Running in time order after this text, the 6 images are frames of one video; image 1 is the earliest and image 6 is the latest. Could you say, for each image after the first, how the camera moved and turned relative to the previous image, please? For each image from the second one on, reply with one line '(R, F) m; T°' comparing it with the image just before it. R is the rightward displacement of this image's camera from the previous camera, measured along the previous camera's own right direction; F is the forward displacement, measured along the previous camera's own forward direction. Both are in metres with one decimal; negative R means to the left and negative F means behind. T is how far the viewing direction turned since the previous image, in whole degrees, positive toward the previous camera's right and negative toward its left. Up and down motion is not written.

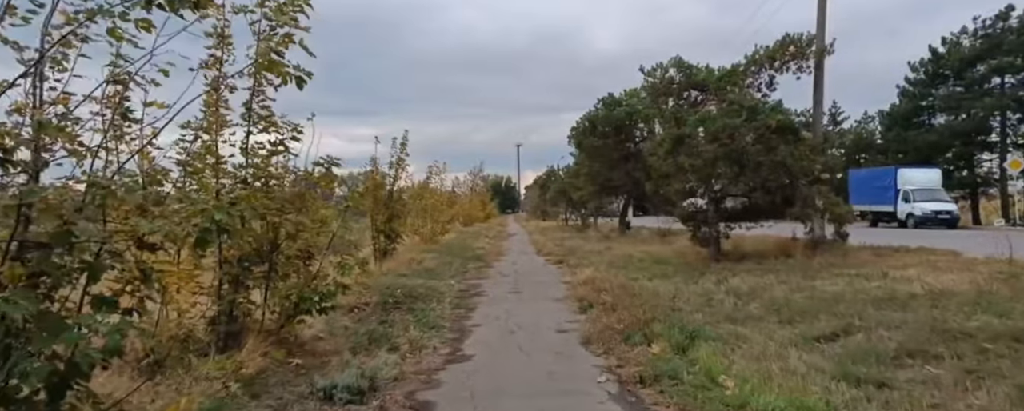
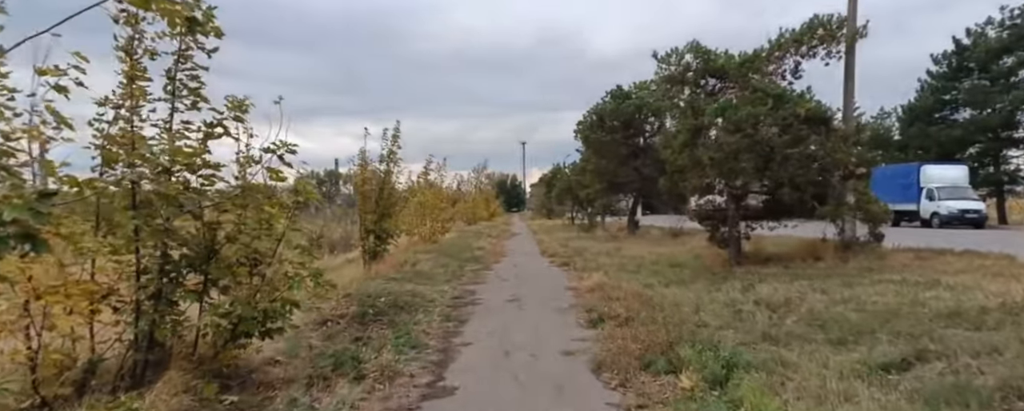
(+0.1, +1.5) m; -1°
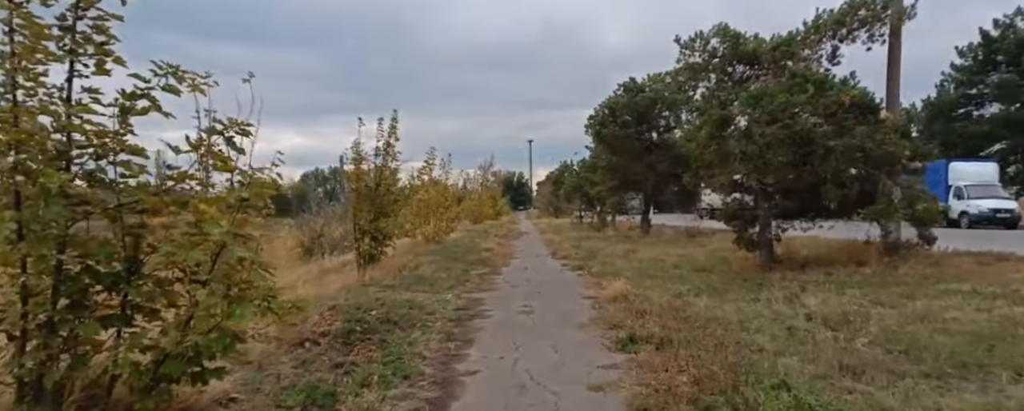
(-0.1, +1.5) m; 0°
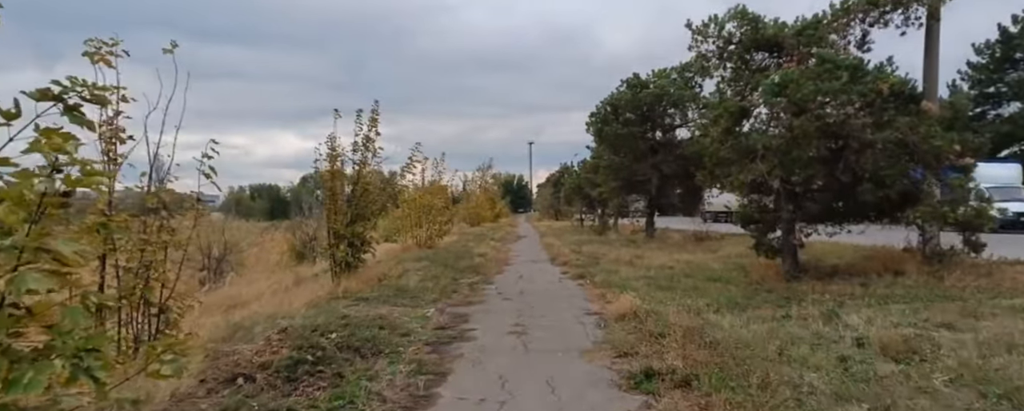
(+0.2, +1.5) m; 0°
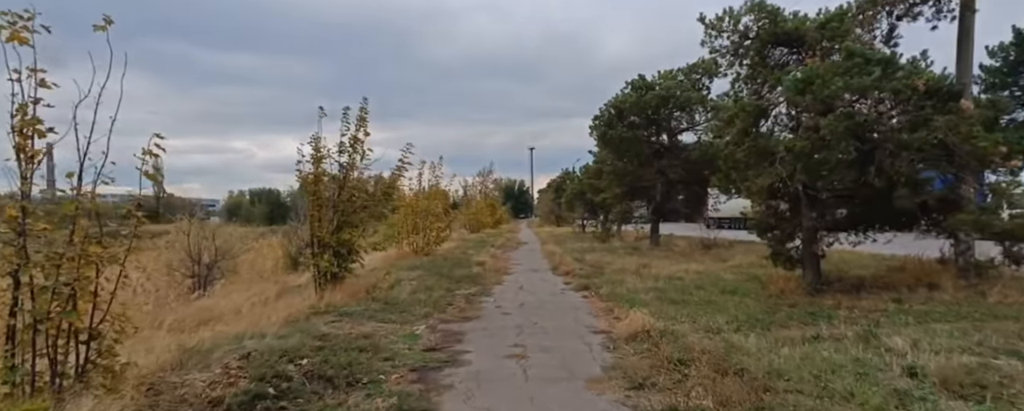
(0.0, +1.0) m; 0°
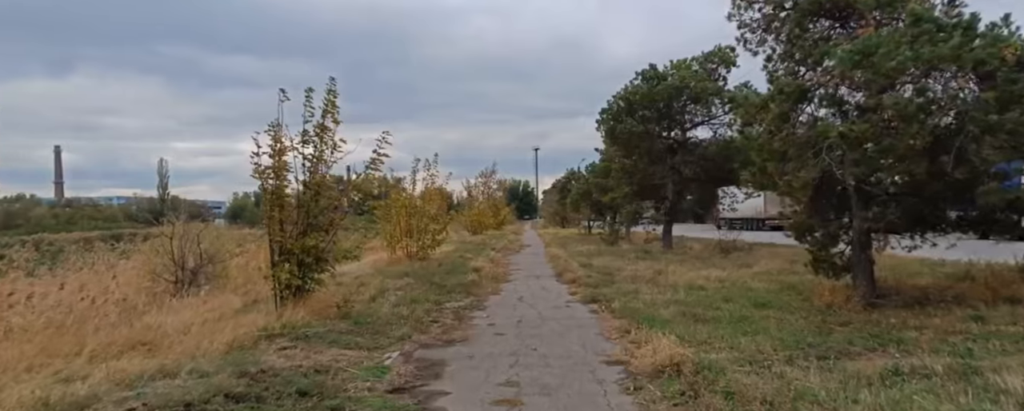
(+0.2, +1.9) m; -1°
